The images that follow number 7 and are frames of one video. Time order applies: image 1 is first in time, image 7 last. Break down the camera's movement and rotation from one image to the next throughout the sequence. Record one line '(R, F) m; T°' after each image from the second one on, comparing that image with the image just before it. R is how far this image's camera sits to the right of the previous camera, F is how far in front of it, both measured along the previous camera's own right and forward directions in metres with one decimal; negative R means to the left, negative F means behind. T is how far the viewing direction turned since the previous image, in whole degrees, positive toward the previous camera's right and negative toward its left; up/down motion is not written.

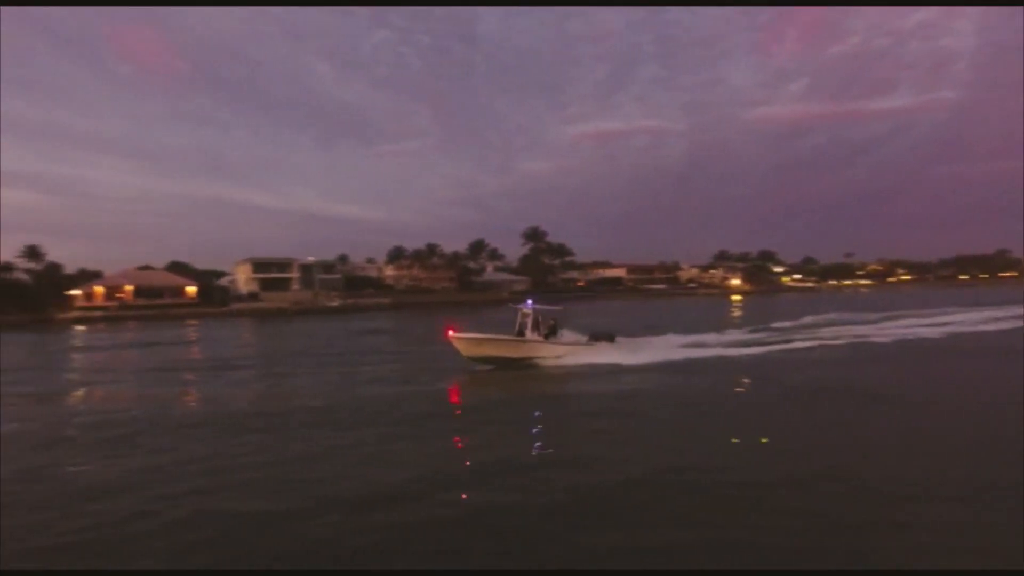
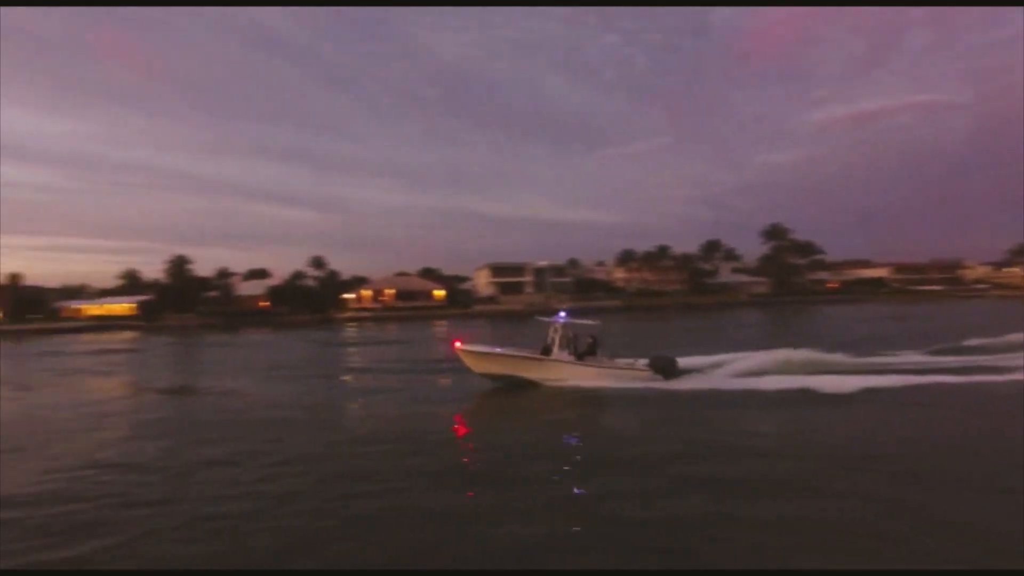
(+2.9, +2.2) m; -20°
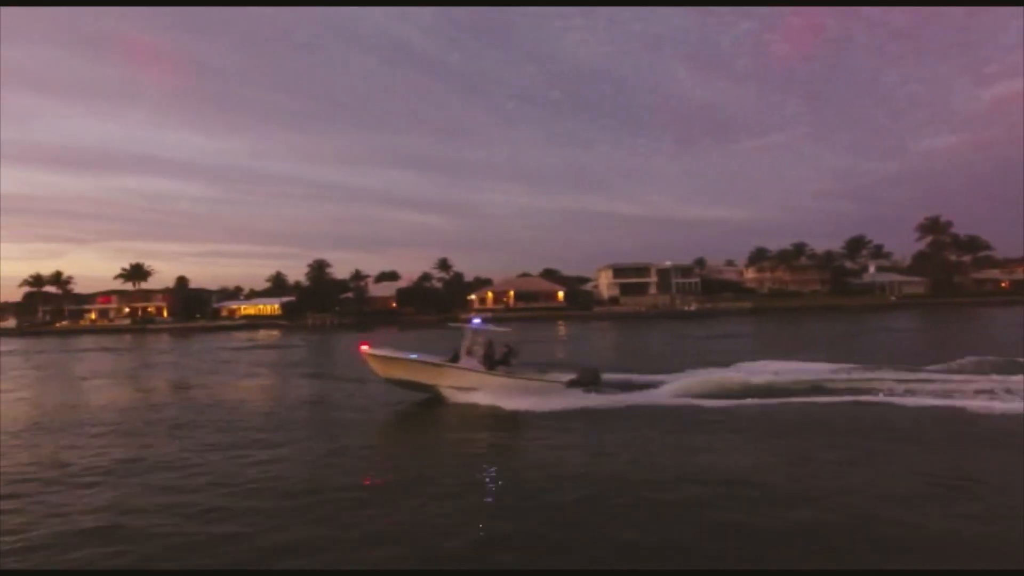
(+1.6, +2.6) m; -10°
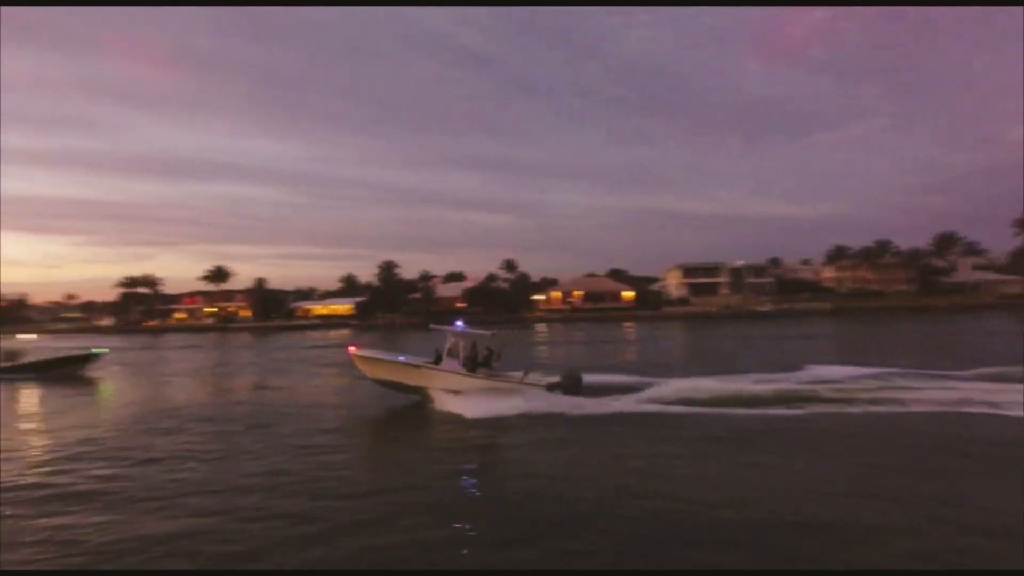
(+0.4, +1.2) m; -5°
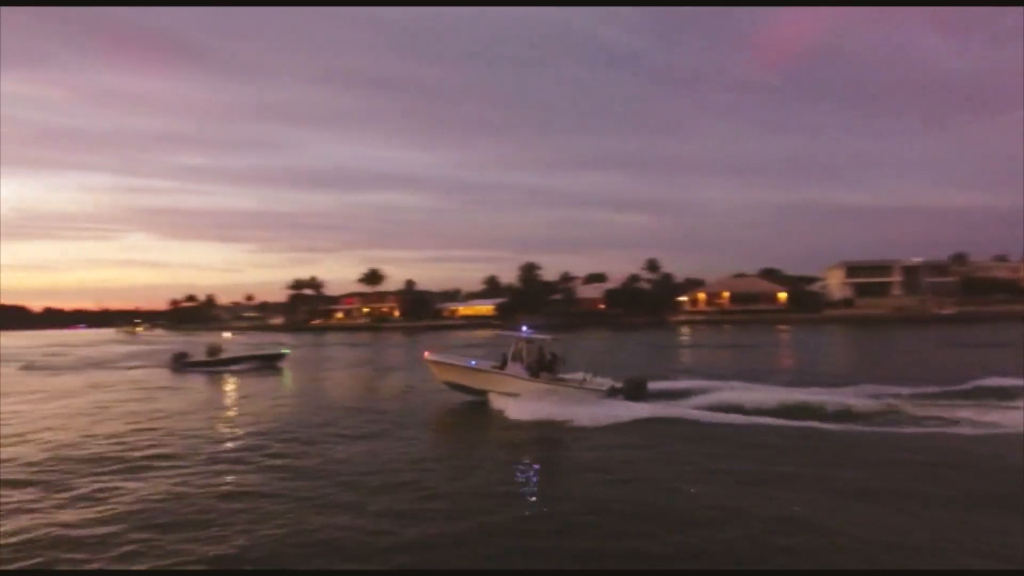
(+0.2, +2.6) m; -11°
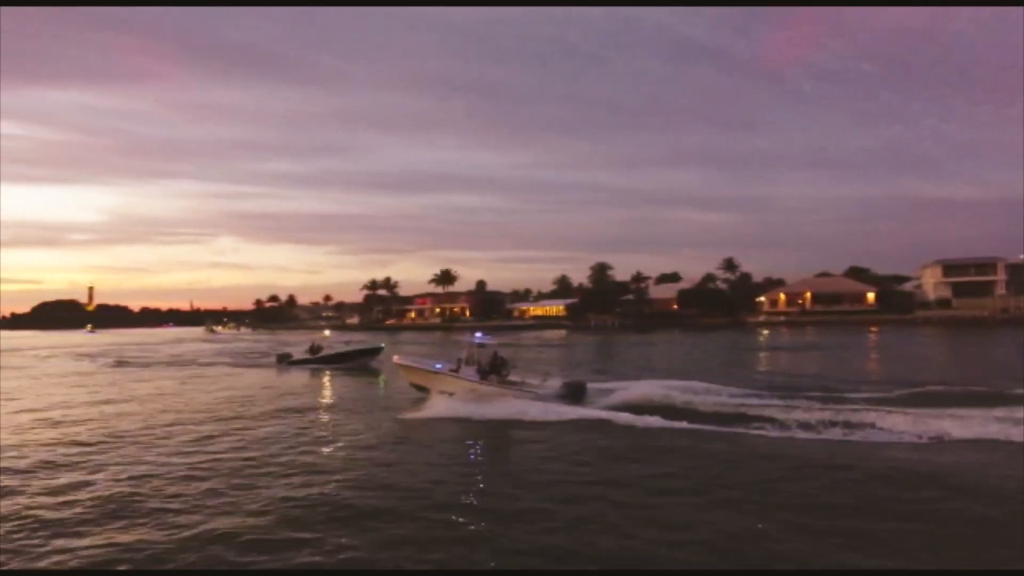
(0.0, +1.3) m; -5°
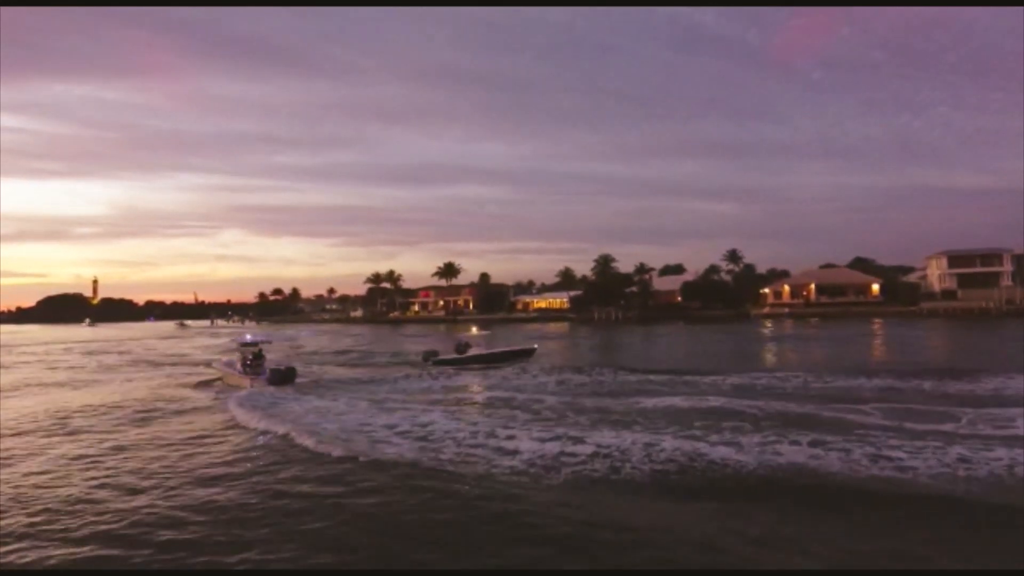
(+0.1, +0.2) m; 0°
